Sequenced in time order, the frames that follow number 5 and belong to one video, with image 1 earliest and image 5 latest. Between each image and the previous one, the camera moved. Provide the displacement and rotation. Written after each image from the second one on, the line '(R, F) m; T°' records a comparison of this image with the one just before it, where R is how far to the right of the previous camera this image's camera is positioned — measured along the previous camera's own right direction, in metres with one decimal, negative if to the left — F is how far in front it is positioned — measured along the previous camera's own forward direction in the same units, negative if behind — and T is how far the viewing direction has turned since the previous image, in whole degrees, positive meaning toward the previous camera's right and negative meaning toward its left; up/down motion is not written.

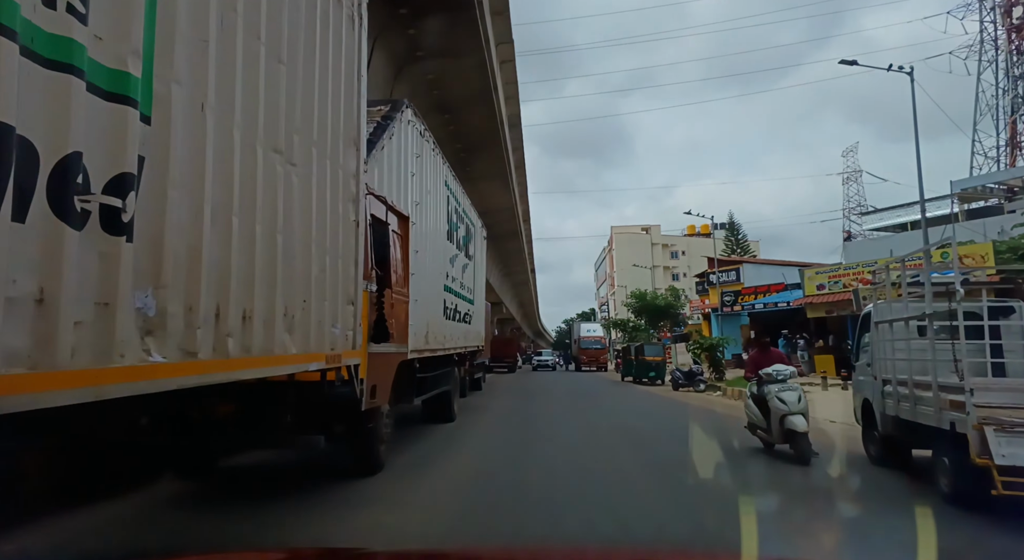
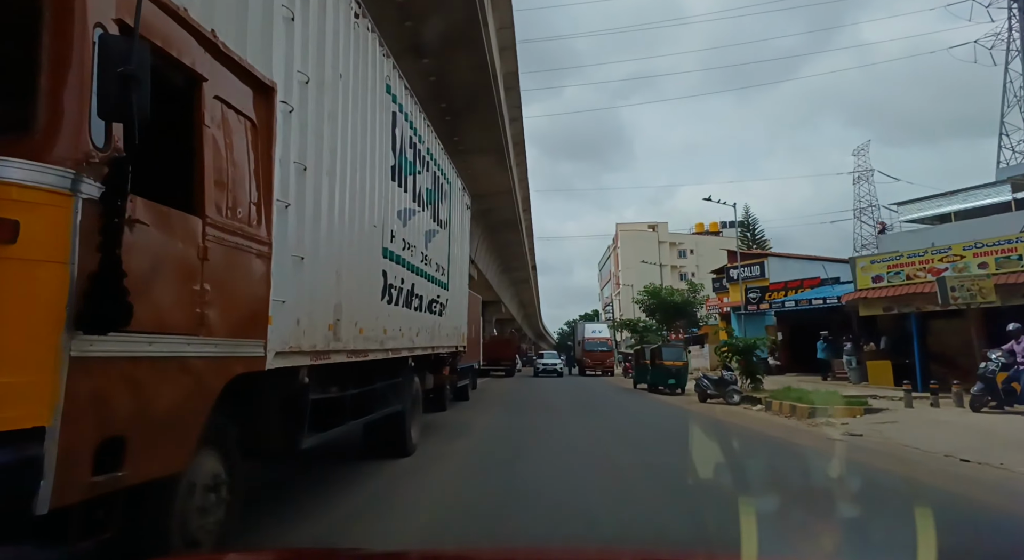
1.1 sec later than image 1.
(+0.1, +2.1) m; 0°
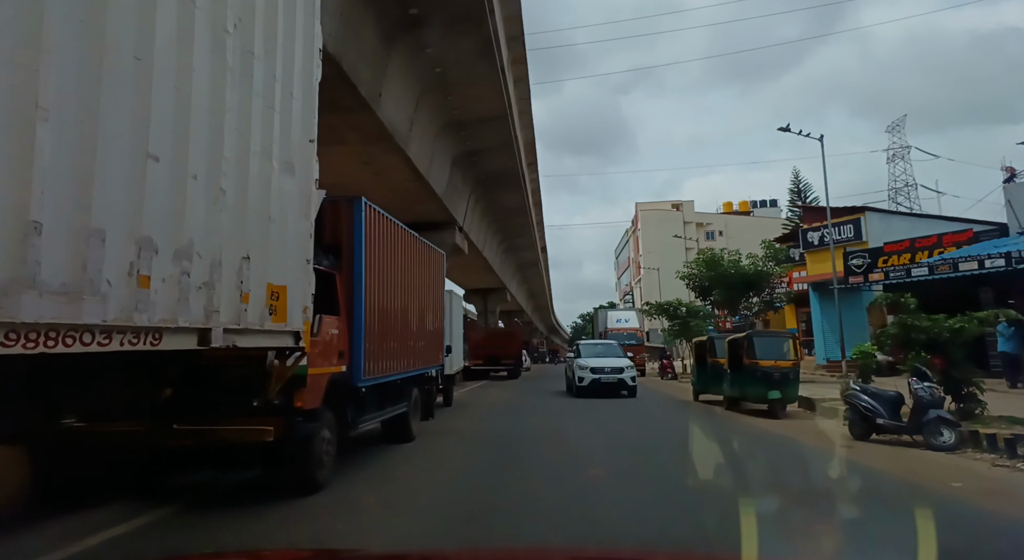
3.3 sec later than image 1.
(+0.3, +5.0) m; -1°
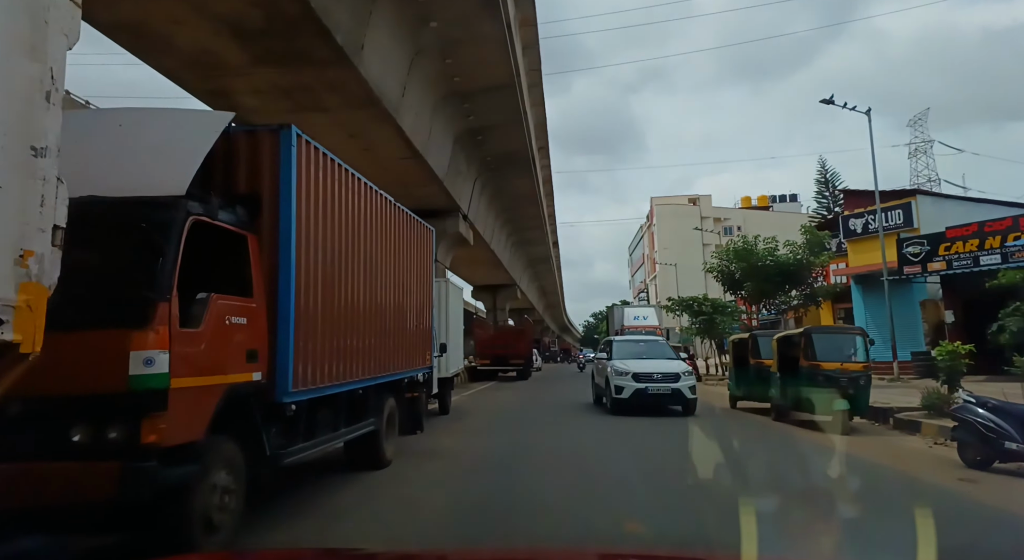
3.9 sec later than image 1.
(+0.1, +1.3) m; -1°
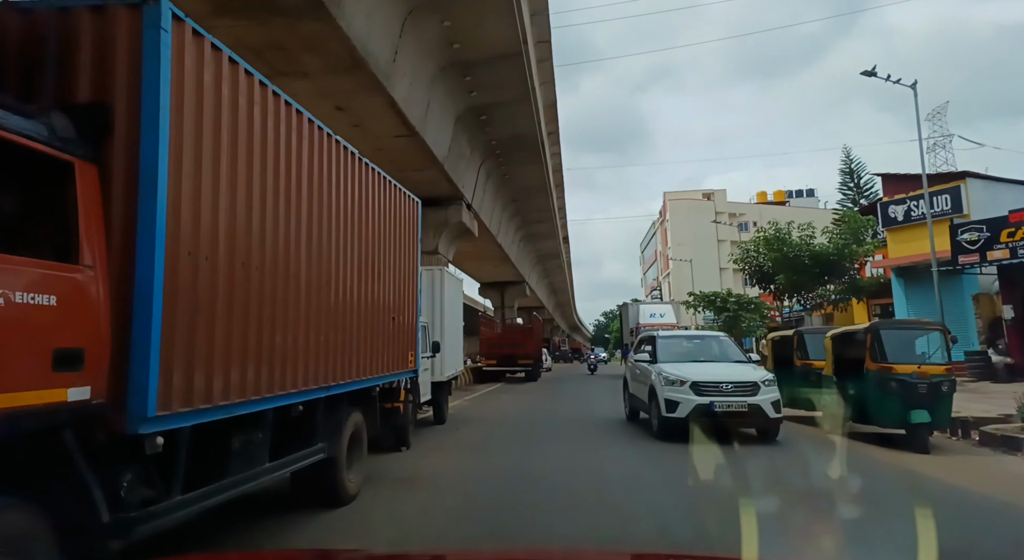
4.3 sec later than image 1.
(0.0, +1.0) m; -1°
